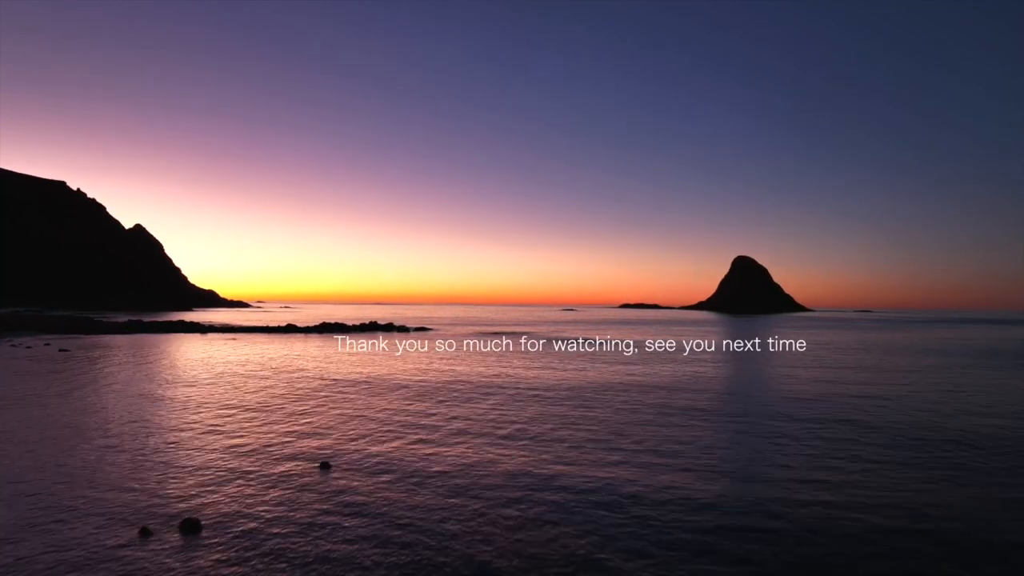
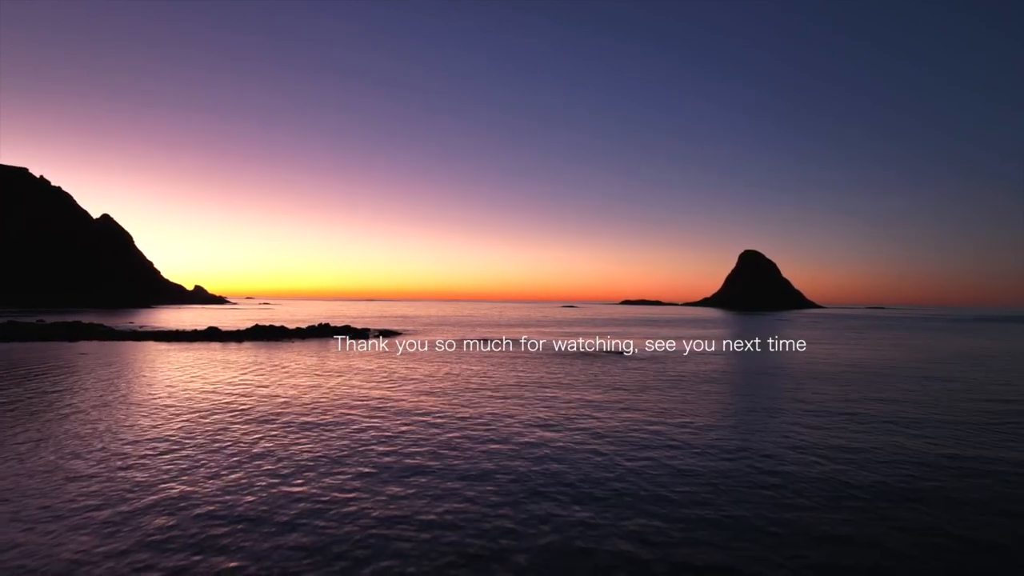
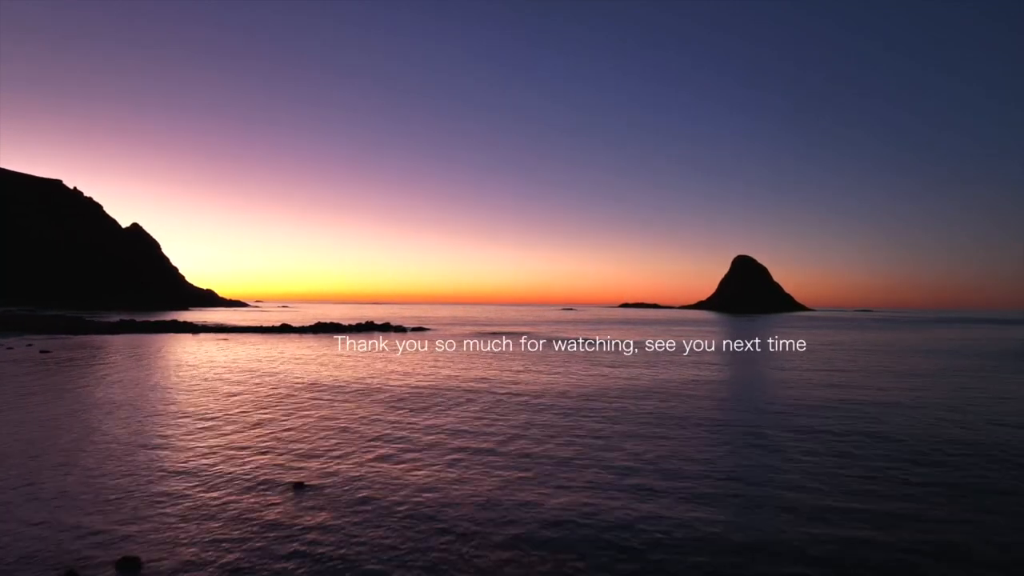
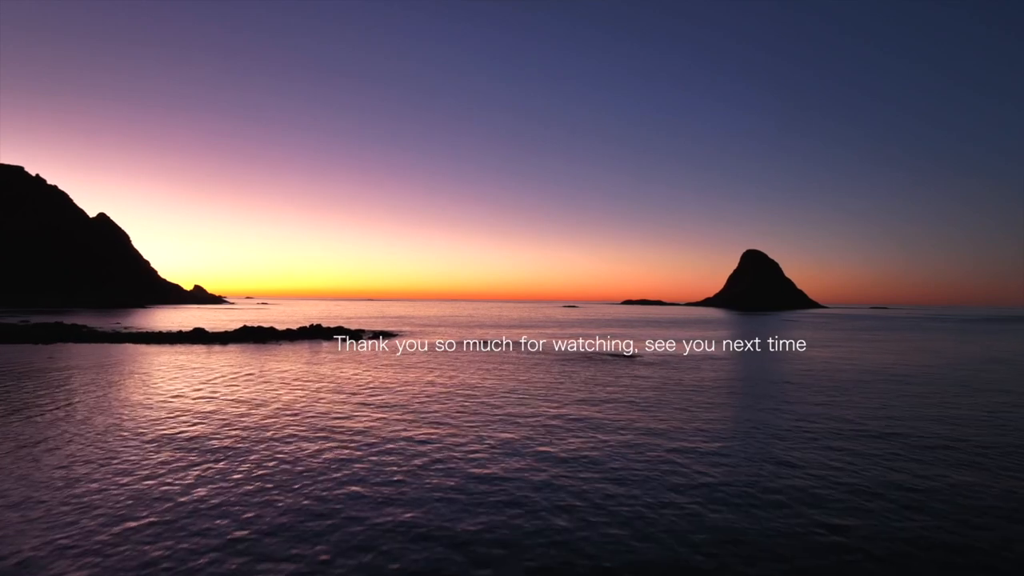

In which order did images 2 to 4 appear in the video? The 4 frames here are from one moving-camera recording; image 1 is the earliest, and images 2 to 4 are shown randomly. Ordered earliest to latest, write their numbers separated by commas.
3, 2, 4
